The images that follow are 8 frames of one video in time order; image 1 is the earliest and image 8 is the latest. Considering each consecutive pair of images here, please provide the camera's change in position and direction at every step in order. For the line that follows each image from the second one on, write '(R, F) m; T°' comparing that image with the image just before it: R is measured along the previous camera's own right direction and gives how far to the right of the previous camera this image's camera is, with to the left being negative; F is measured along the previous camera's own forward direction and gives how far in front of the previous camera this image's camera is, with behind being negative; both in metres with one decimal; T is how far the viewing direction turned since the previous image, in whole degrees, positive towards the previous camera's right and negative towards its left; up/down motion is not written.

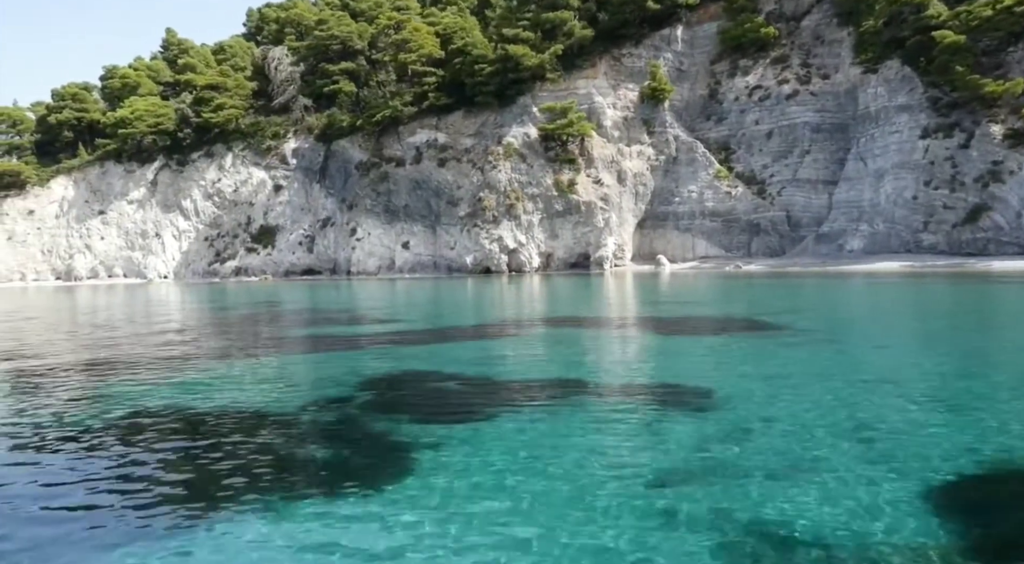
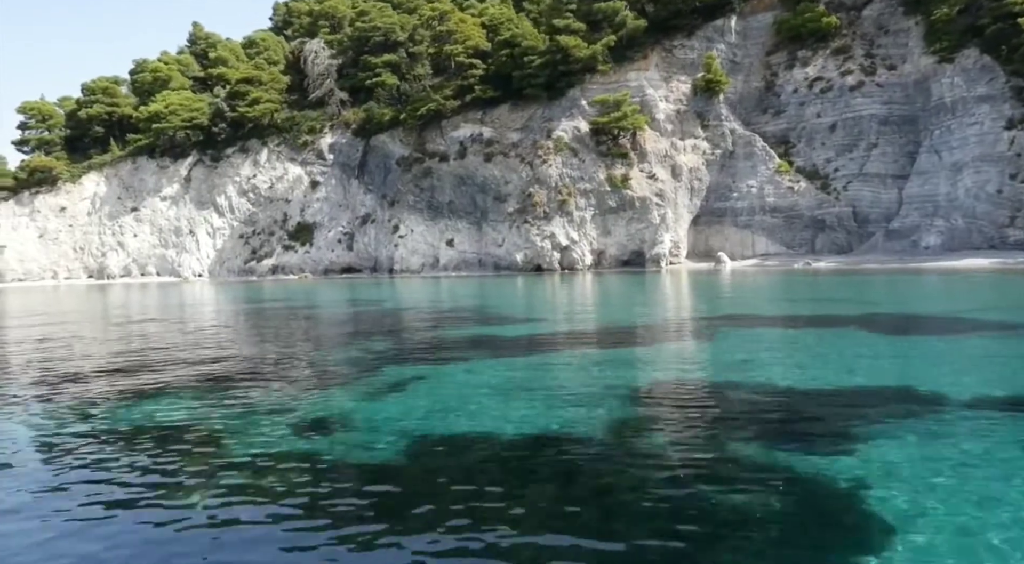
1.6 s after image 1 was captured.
(-2.5, +1.2) m; 0°
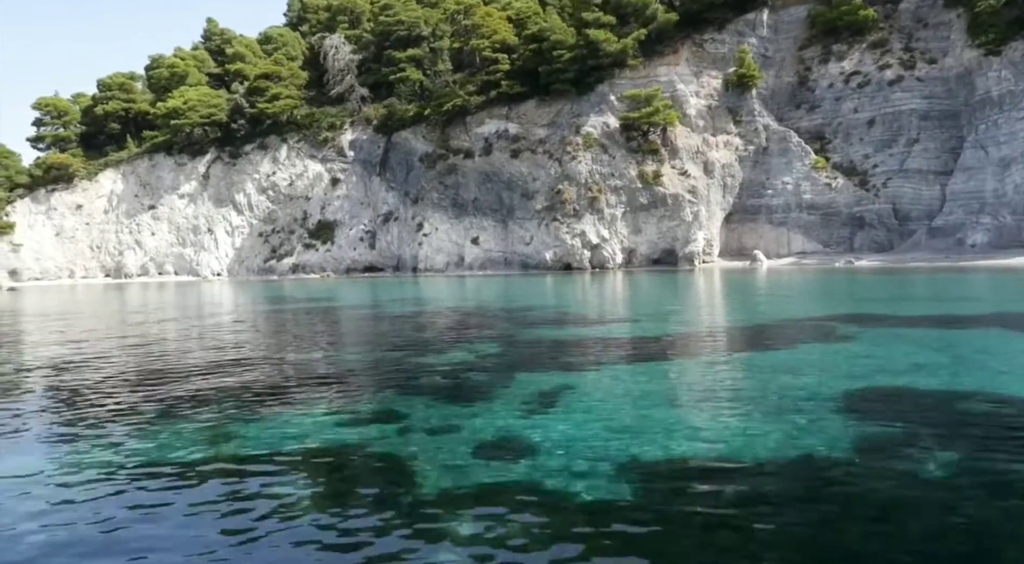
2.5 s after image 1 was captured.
(-1.4, +0.8) m; 0°
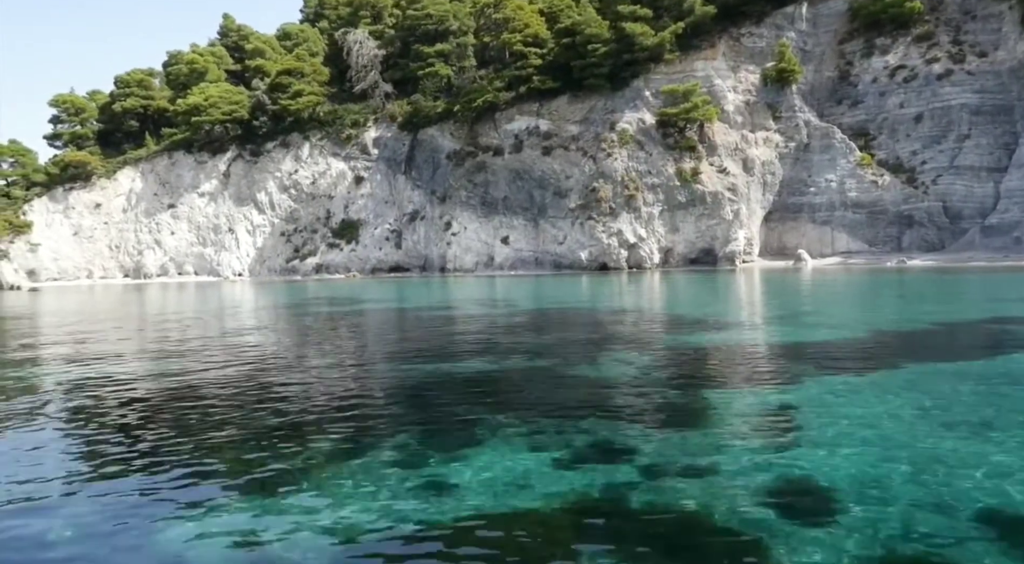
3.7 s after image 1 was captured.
(-1.6, +1.1) m; 0°
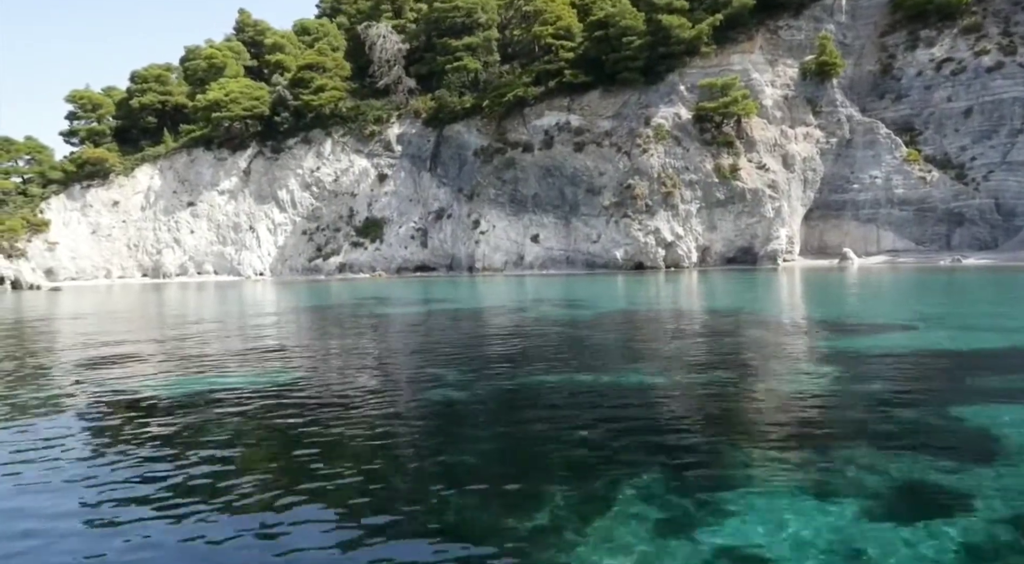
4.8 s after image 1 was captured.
(-1.4, +1.1) m; 0°
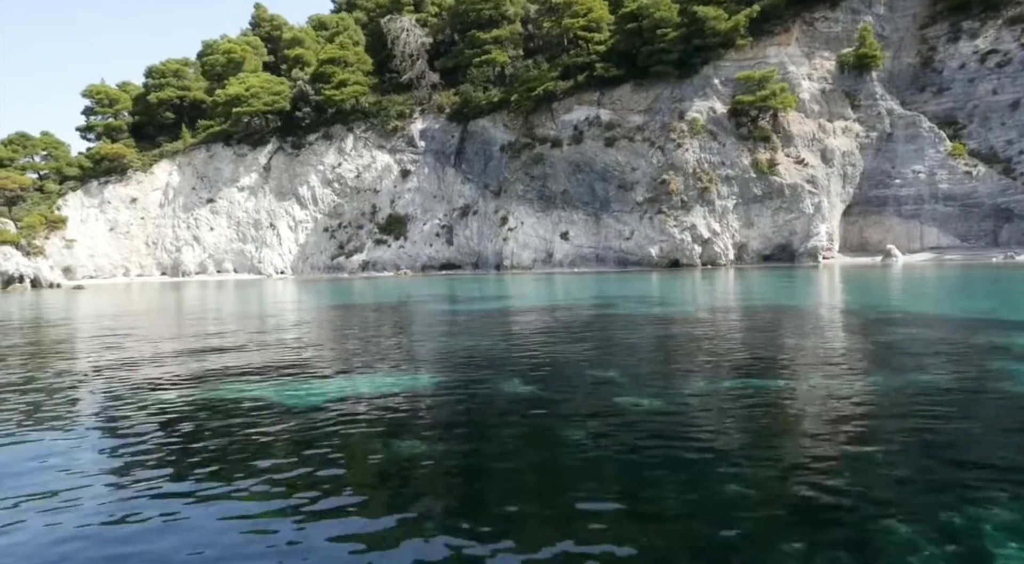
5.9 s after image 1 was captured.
(-1.4, +0.9) m; 0°
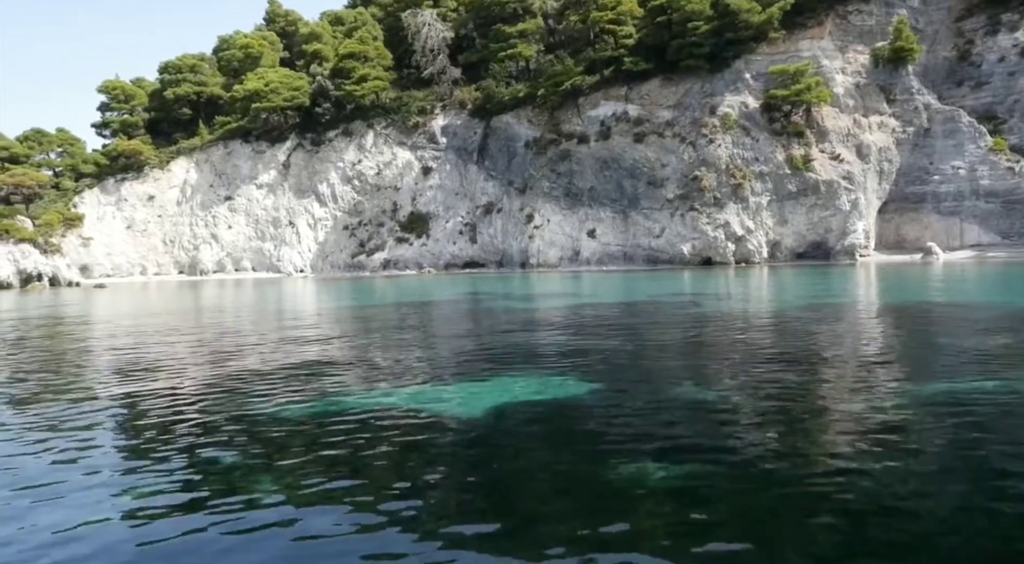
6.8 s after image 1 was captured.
(-1.3, +0.7) m; 0°
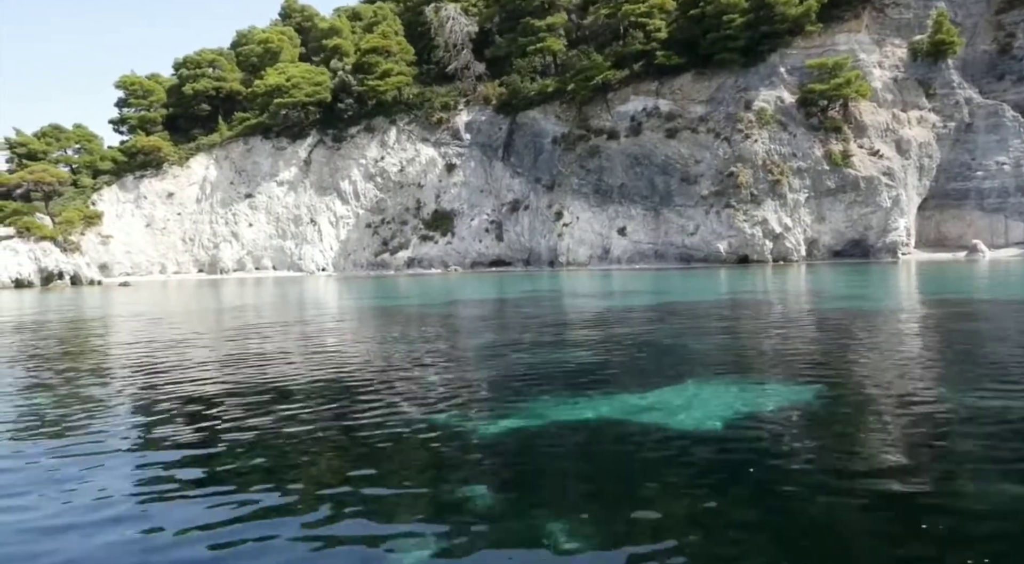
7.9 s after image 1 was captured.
(-1.4, +0.8) m; 0°
